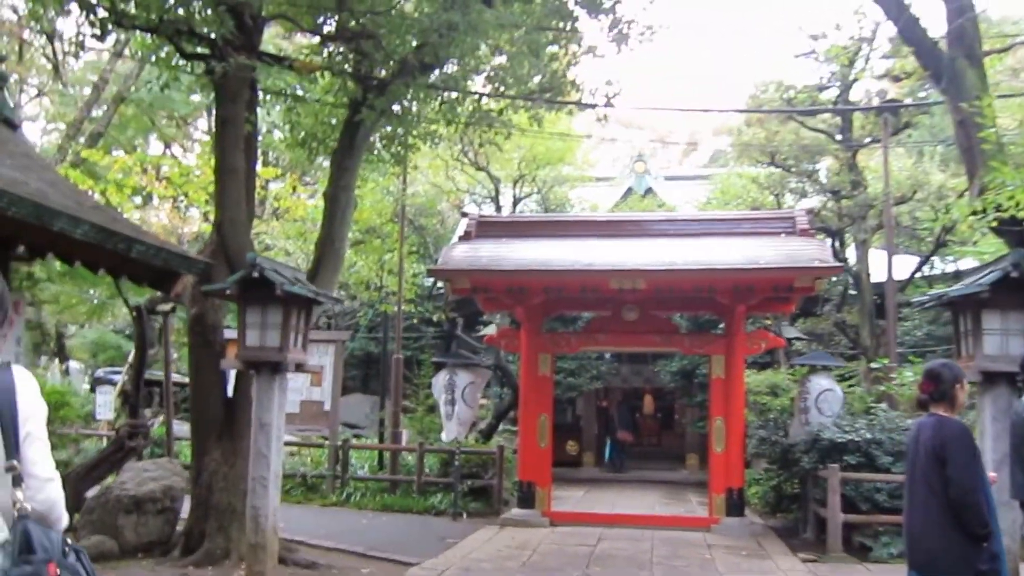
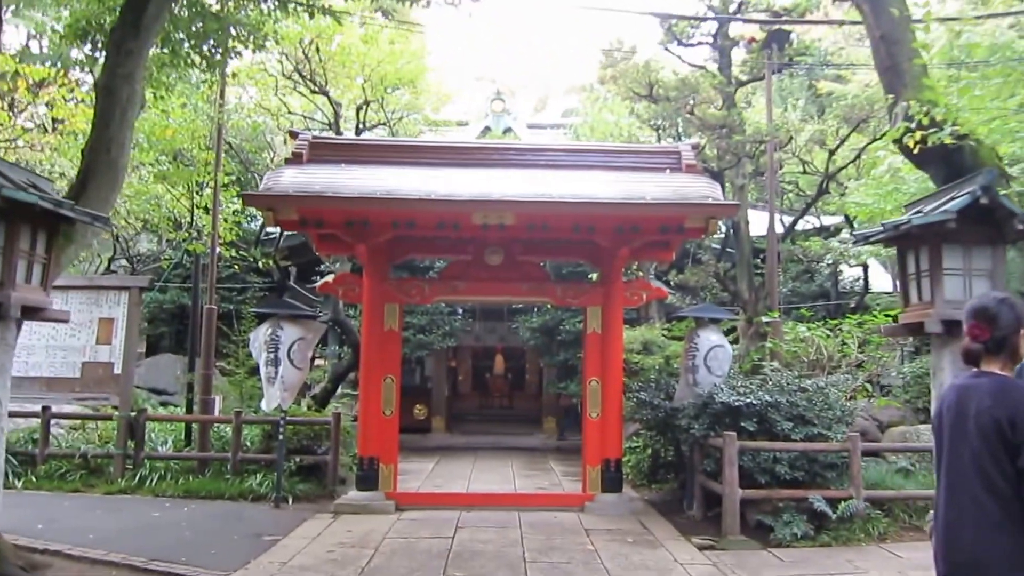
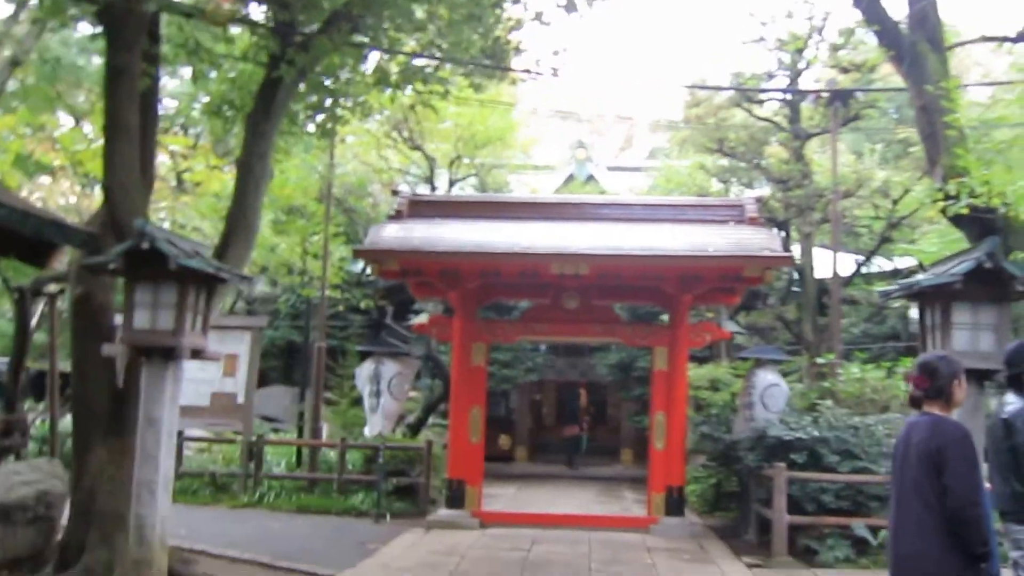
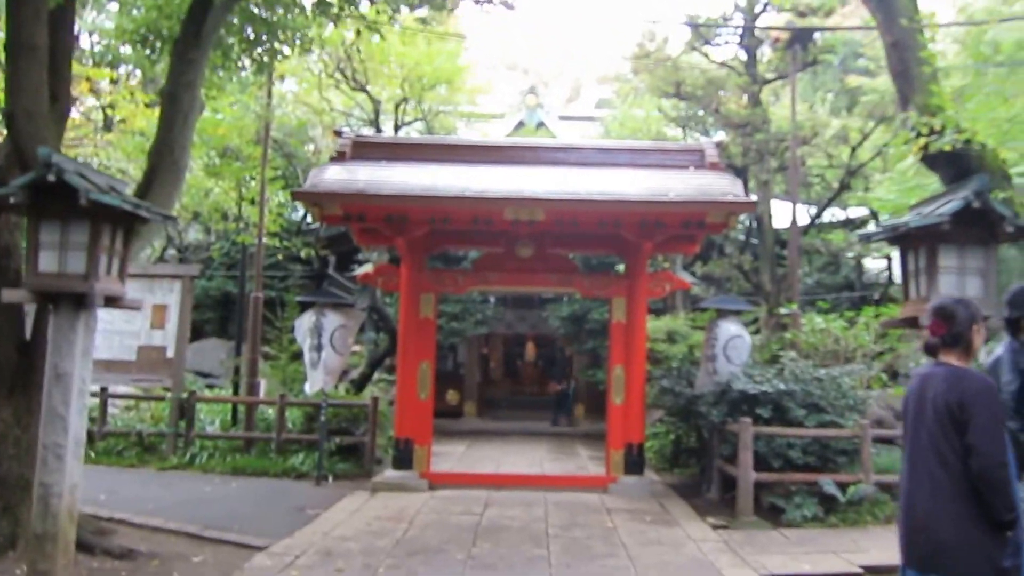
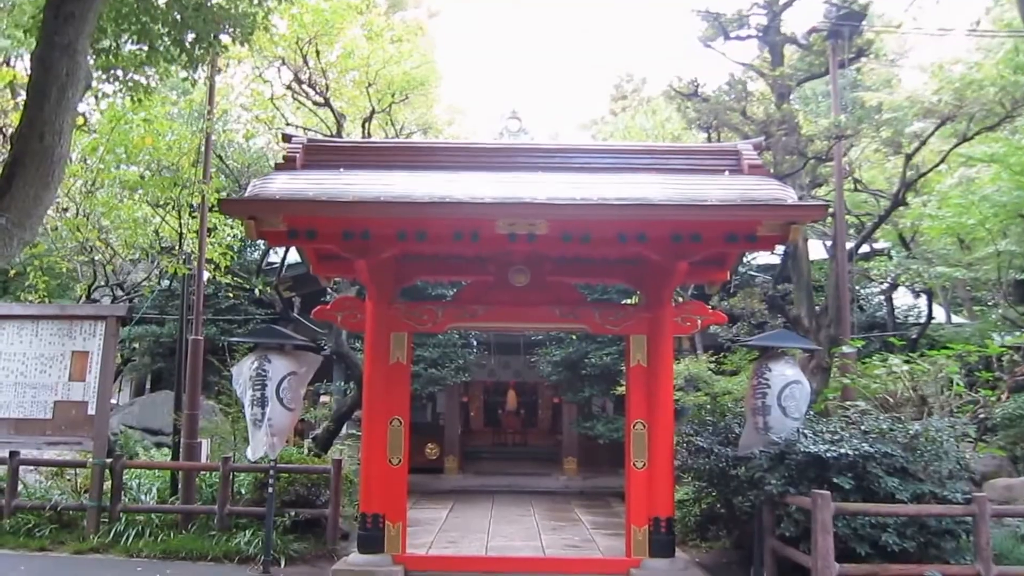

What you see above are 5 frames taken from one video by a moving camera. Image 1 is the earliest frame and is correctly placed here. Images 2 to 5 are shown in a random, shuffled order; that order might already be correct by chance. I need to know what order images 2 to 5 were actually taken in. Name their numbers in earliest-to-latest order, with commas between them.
3, 4, 2, 5
